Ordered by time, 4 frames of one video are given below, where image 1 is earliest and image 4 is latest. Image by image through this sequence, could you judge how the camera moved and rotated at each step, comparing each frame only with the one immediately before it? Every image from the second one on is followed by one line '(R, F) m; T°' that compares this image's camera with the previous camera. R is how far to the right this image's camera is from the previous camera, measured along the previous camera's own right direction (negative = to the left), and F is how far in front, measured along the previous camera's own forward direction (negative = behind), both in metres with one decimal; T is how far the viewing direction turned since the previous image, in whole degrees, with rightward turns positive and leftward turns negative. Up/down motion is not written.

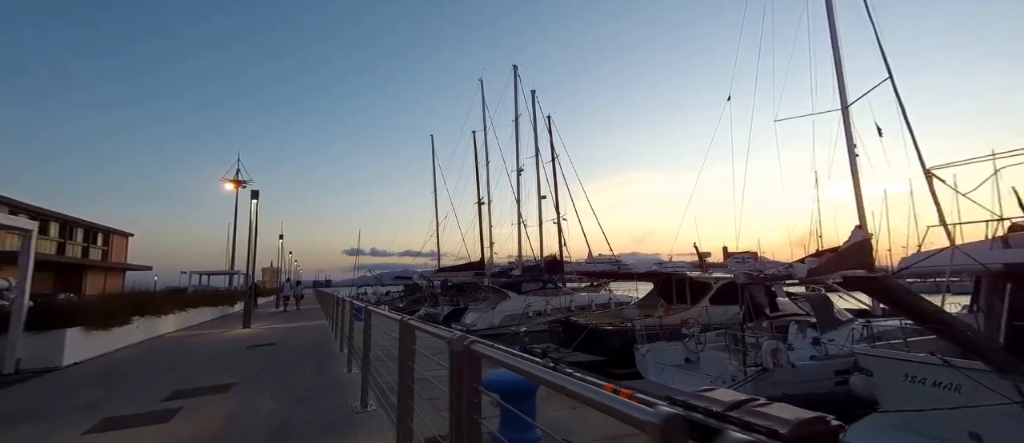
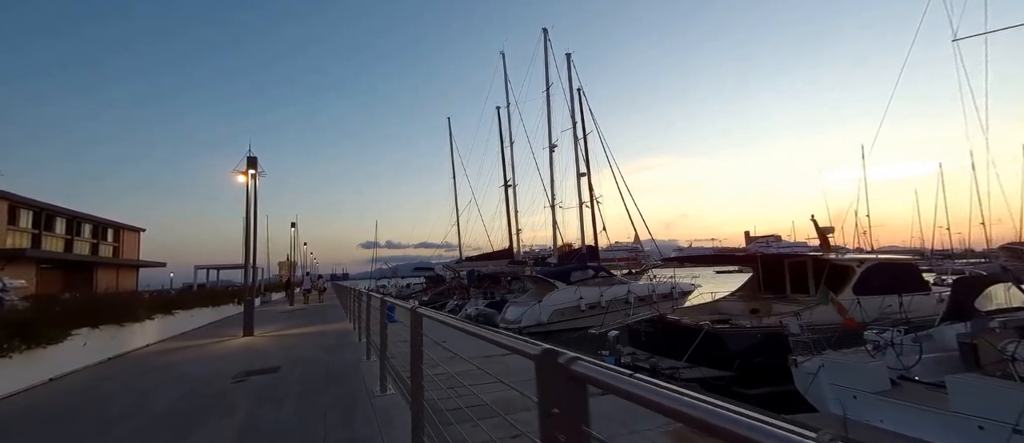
(-1.8, +3.8) m; -2°
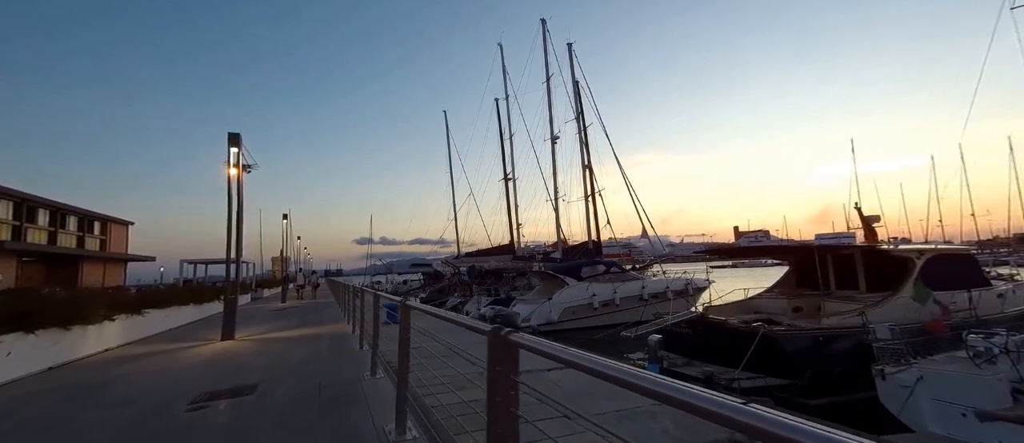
(-0.6, +1.5) m; +1°
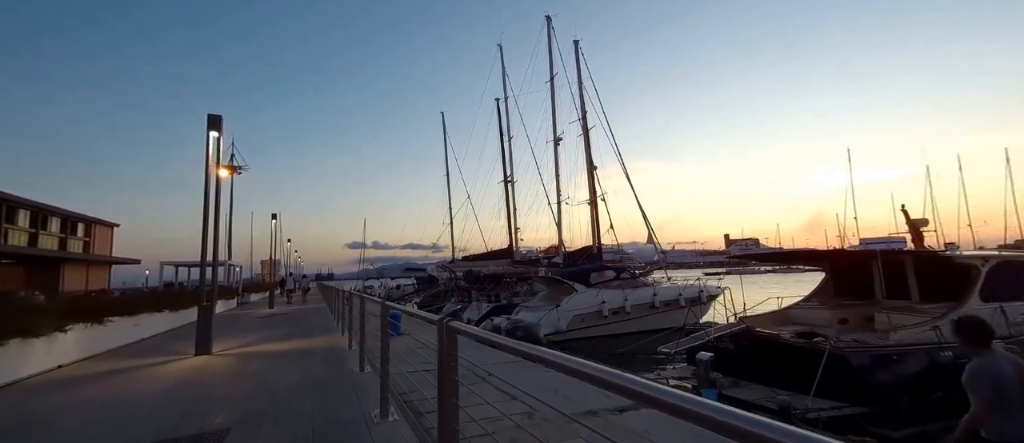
(-0.6, +1.3) m; +1°
